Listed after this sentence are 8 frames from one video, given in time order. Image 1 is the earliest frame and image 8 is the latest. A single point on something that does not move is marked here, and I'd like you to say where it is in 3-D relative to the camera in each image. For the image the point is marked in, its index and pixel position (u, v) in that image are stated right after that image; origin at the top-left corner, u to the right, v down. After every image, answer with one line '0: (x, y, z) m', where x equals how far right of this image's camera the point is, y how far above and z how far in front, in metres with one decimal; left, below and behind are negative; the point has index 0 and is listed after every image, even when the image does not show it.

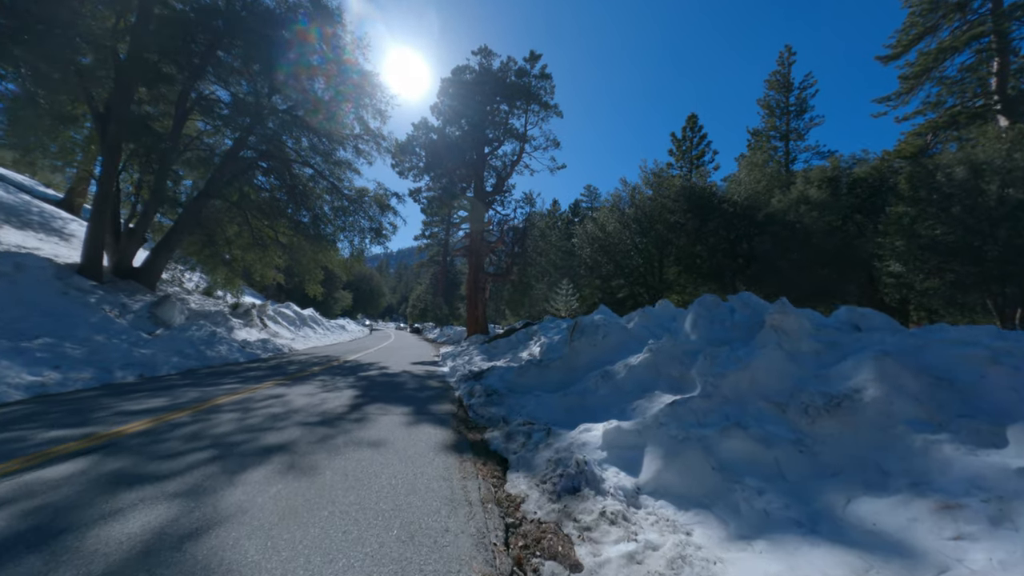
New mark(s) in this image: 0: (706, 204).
0: (+10.3, +4.4, +18.2) m
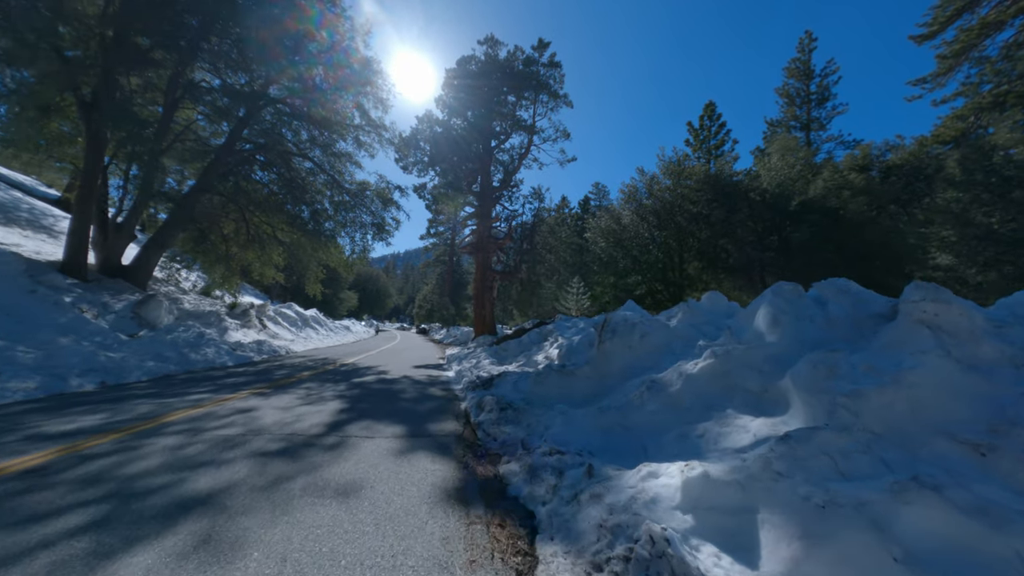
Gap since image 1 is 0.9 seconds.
0: (+10.8, +4.6, +16.7) m
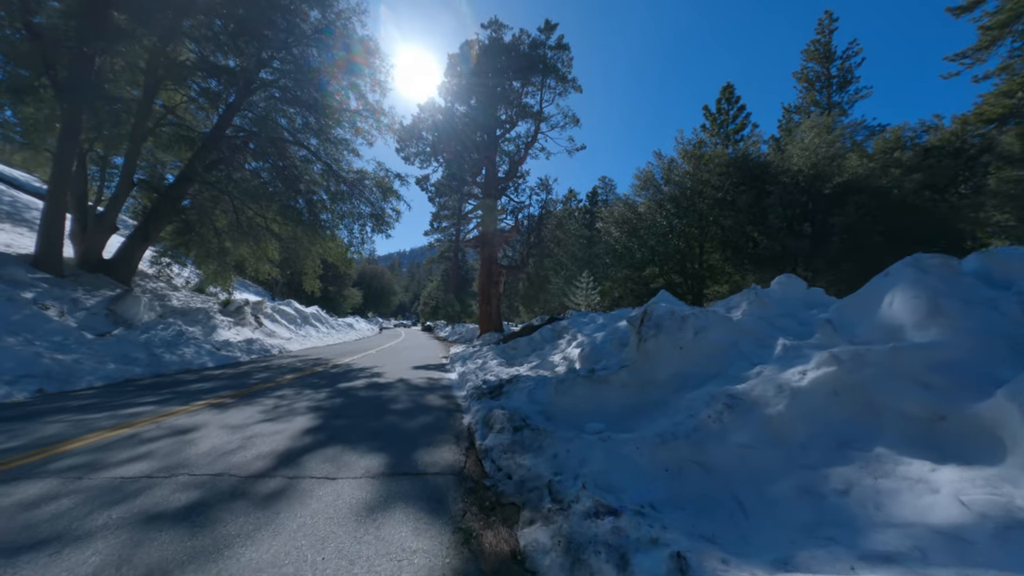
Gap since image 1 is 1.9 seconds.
0: (+11.1, +5.0, +15.2) m
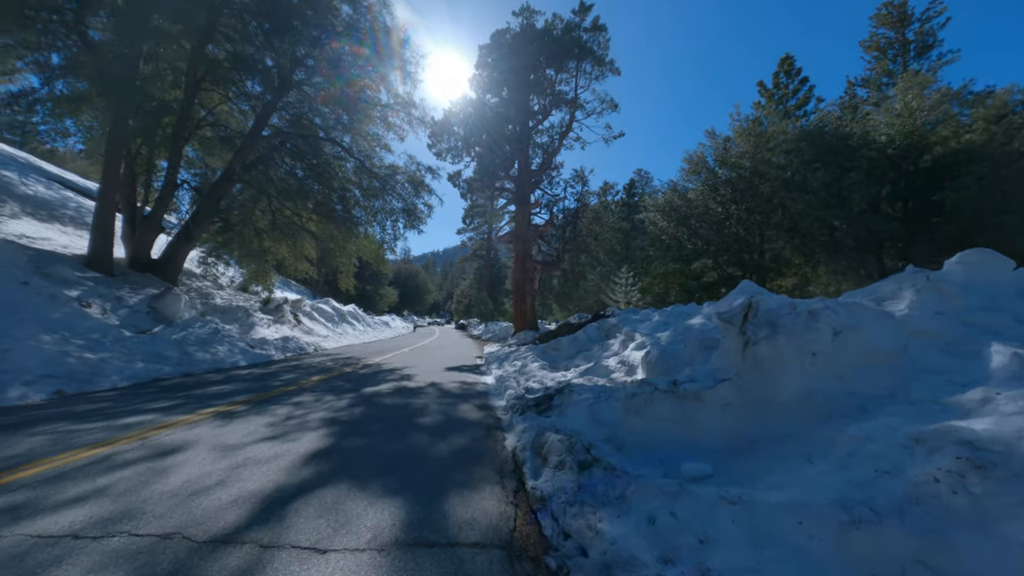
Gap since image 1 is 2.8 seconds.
0: (+12.6, +5.2, +13.0) m
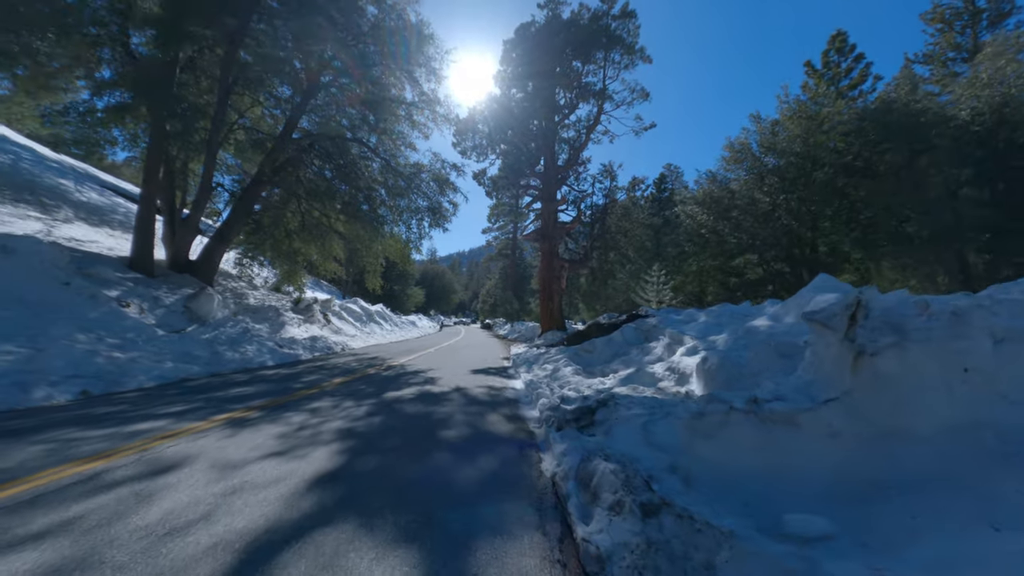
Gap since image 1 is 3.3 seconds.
0: (+13.5, +5.4, +11.4) m
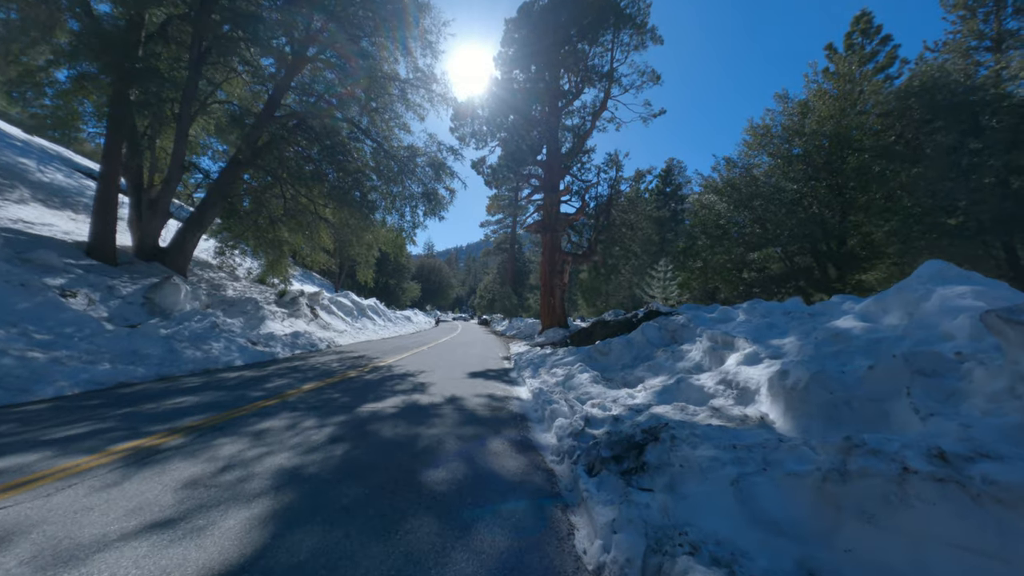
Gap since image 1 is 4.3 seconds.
0: (+13.7, +5.4, +10.2) m
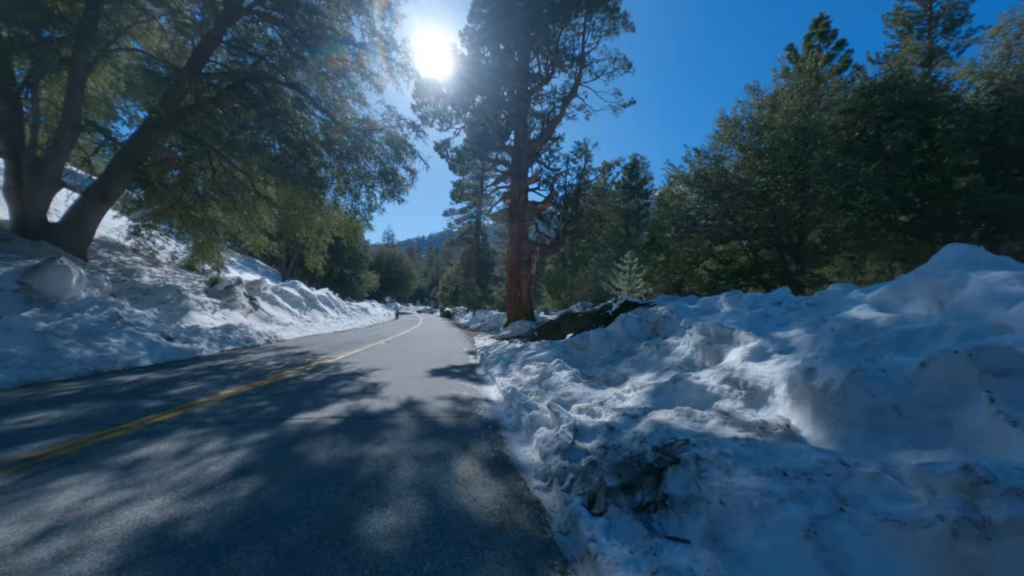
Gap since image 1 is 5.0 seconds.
0: (+12.8, +5.6, +10.6) m
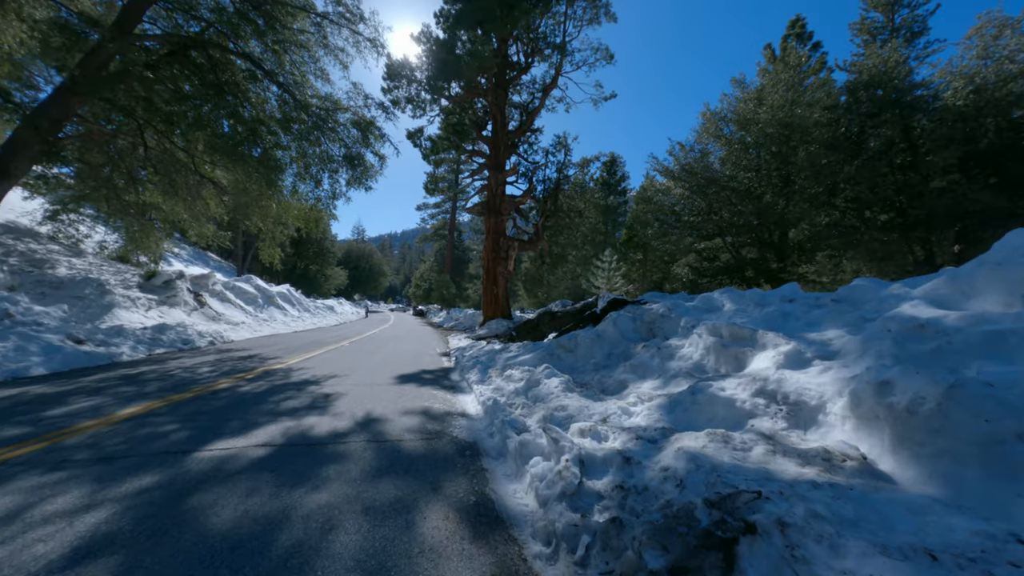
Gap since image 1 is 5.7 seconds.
0: (+12.2, +5.7, +10.6) m
